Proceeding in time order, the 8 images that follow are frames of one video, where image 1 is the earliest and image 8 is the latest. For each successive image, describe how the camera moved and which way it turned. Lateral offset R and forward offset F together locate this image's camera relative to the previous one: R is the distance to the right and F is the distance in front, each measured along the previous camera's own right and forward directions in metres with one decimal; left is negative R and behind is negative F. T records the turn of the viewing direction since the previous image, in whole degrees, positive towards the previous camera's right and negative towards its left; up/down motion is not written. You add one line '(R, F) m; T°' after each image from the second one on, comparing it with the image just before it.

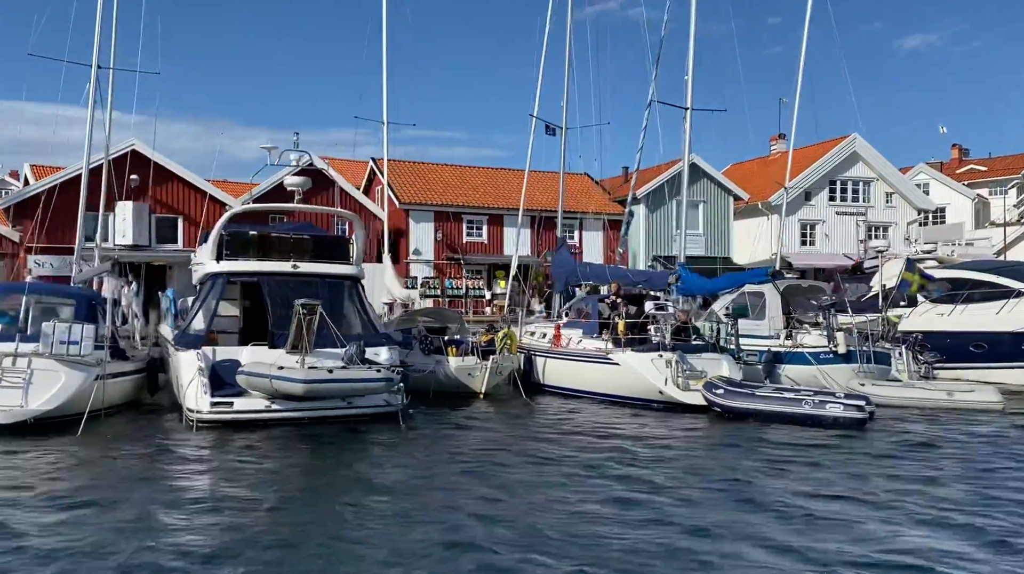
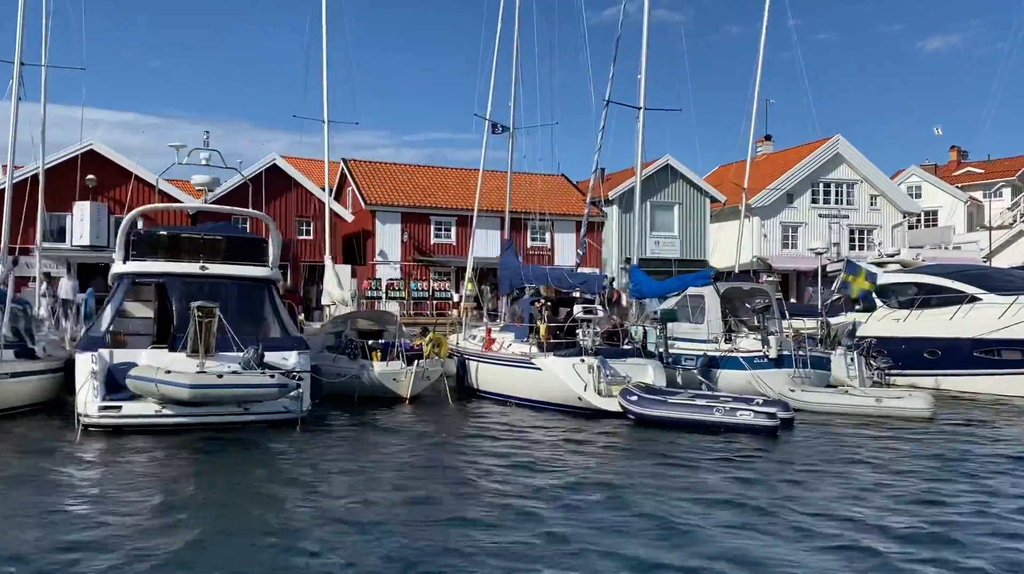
(+1.6, +0.4) m; -1°
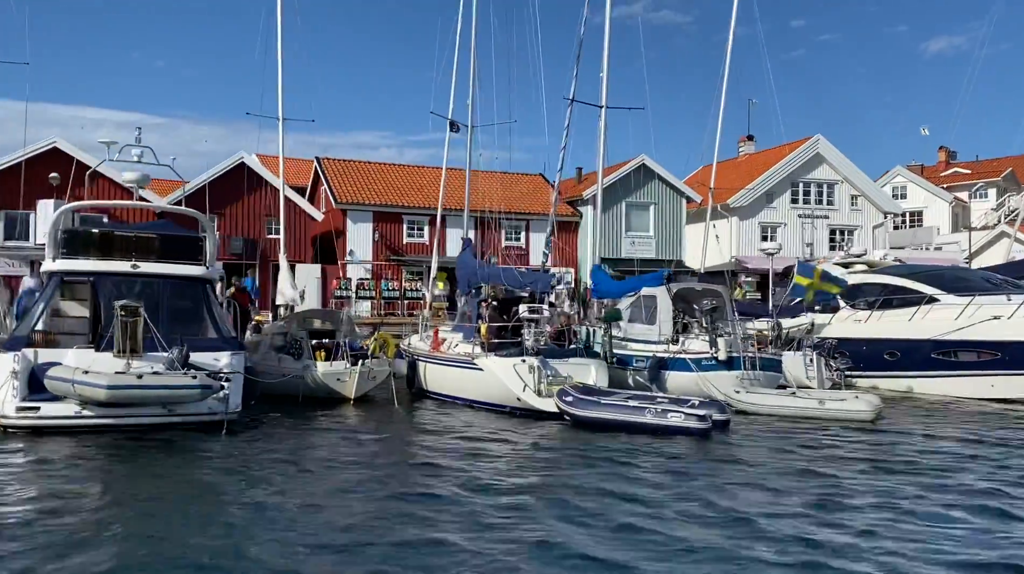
(+1.0, +0.2) m; 0°
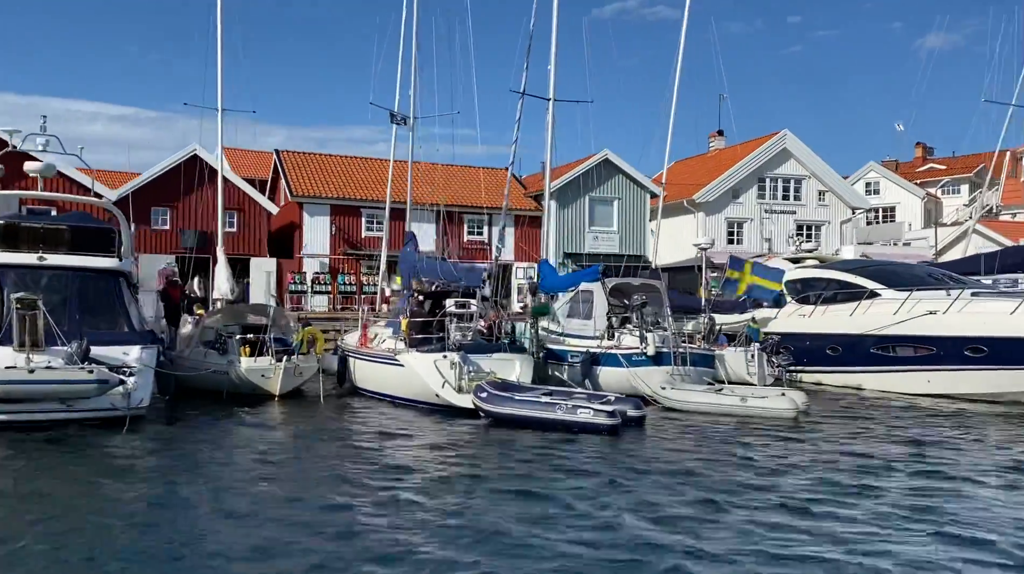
(+1.1, +0.3) m; 0°
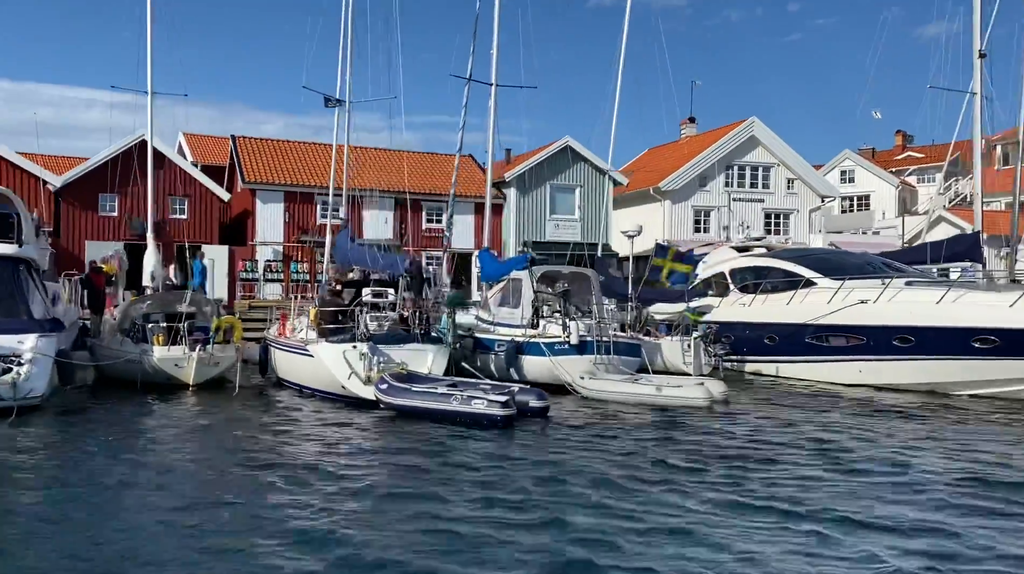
(+1.3, +0.4) m; 0°
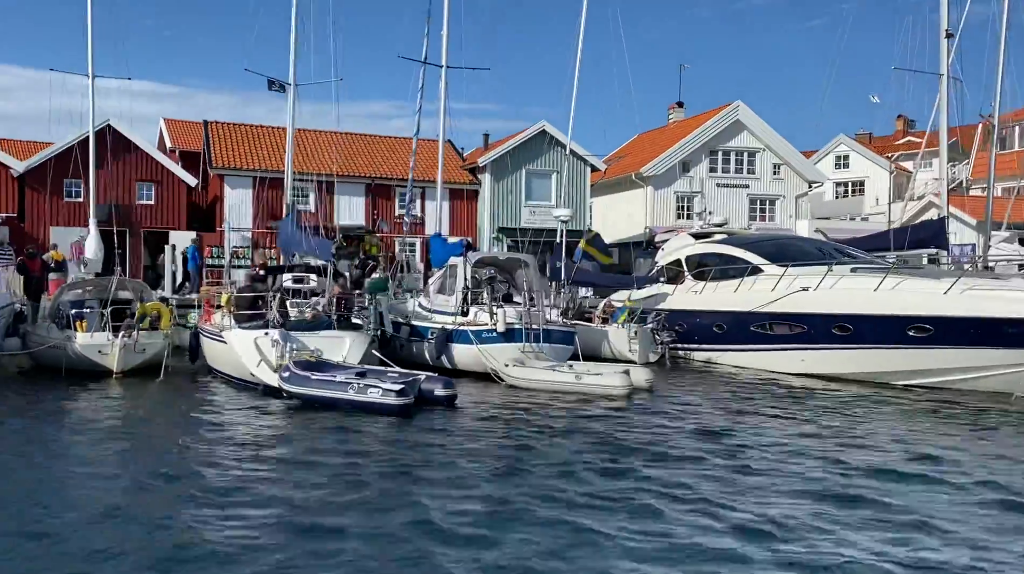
(+1.5, +0.4) m; -1°
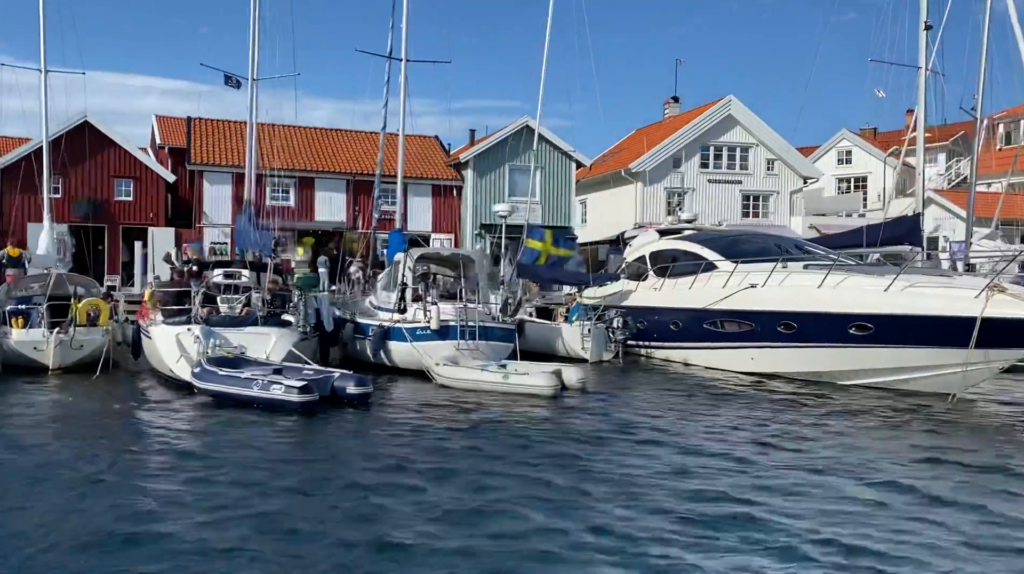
(+1.4, +0.4) m; -1°
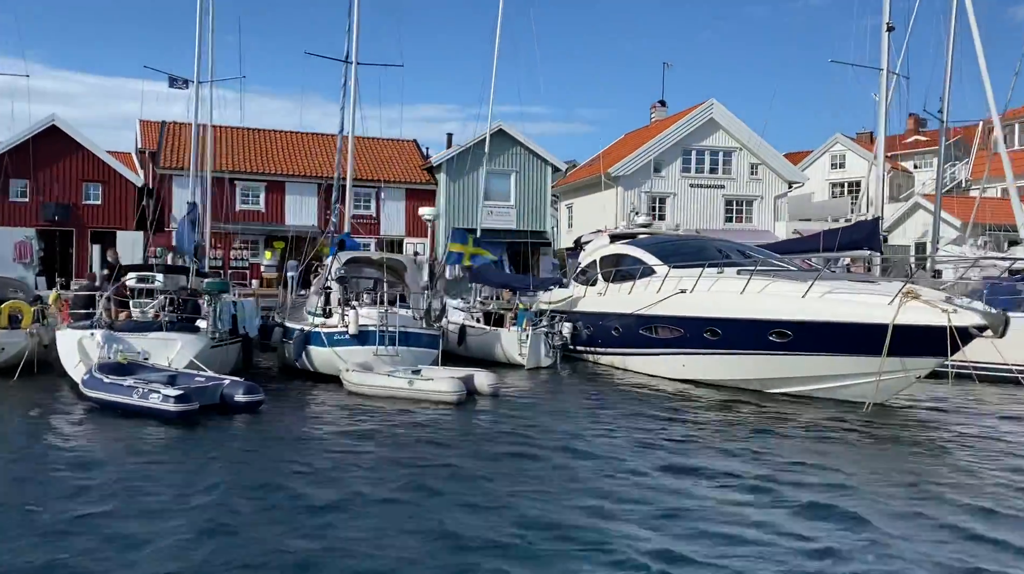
(+1.6, +0.4) m; -1°
